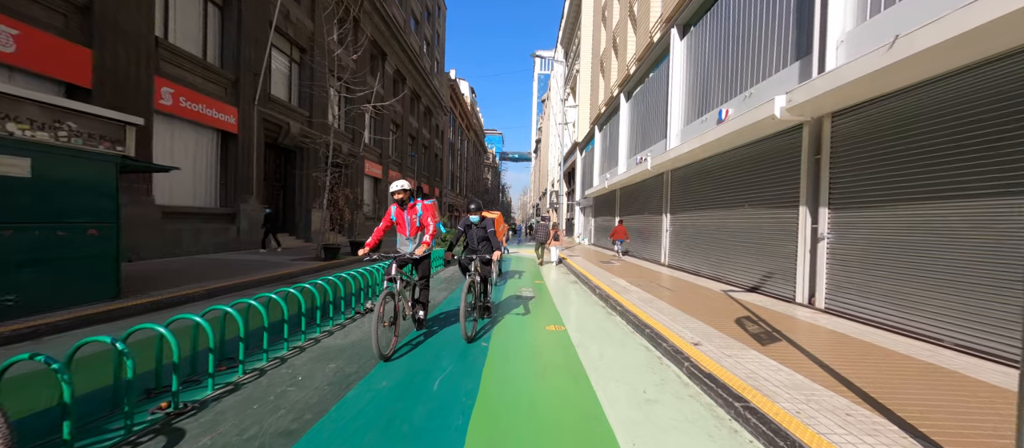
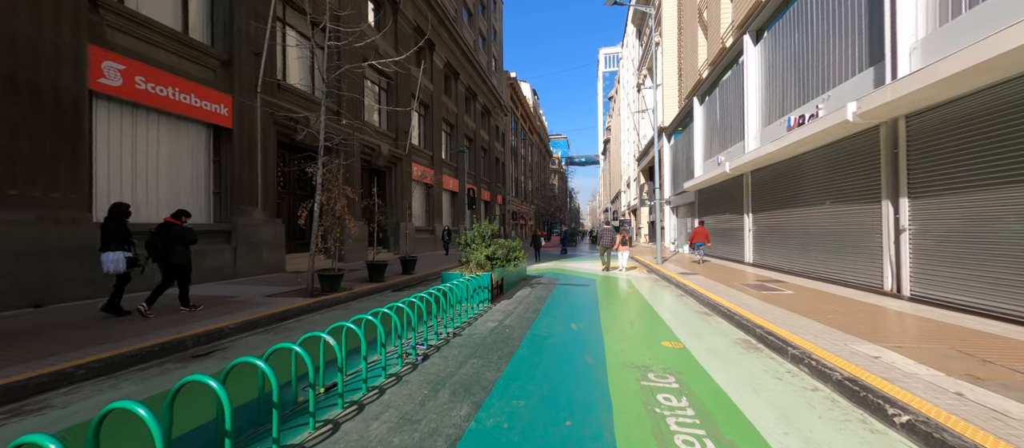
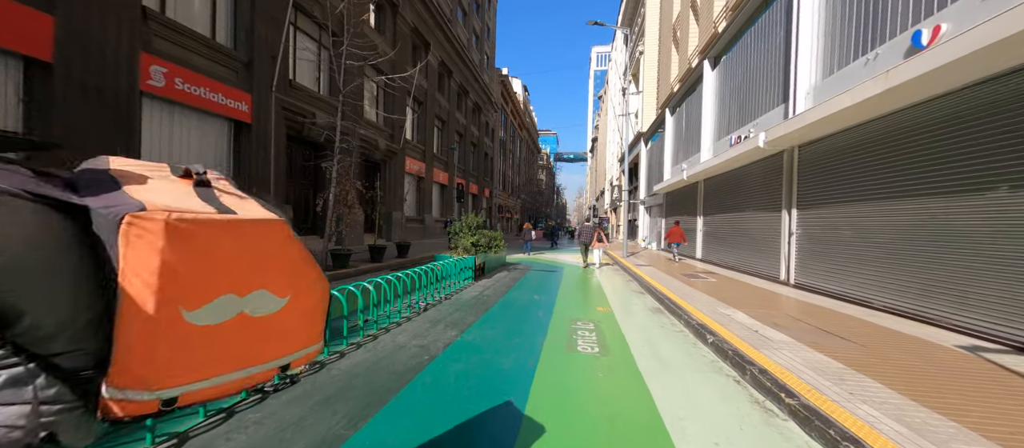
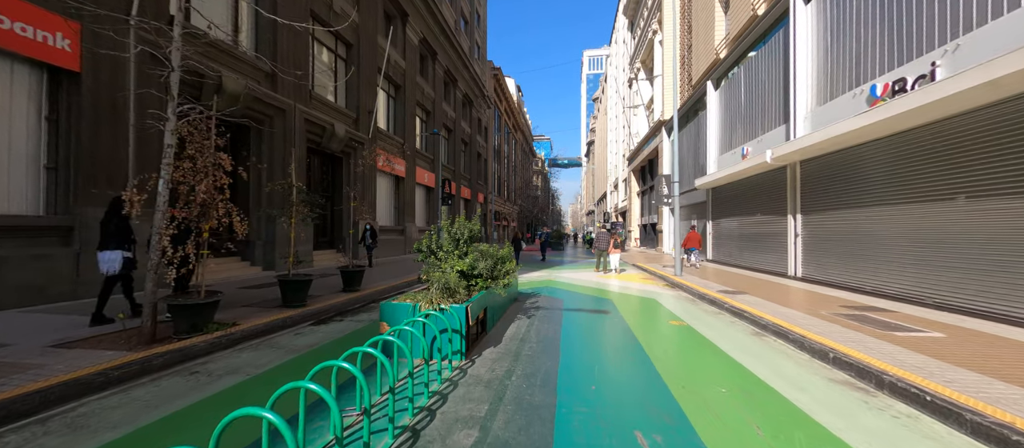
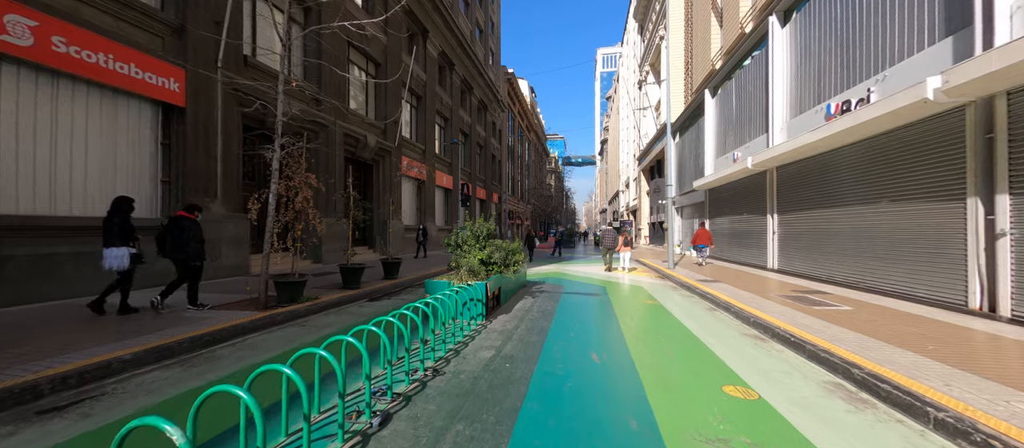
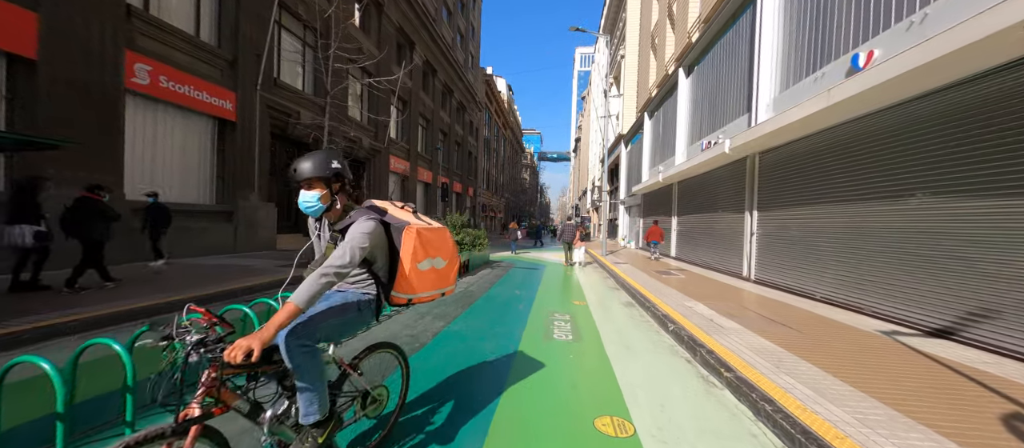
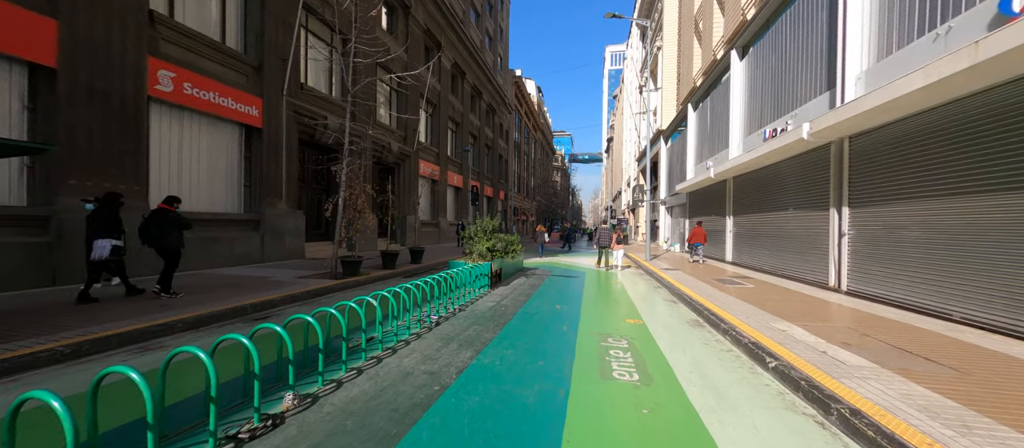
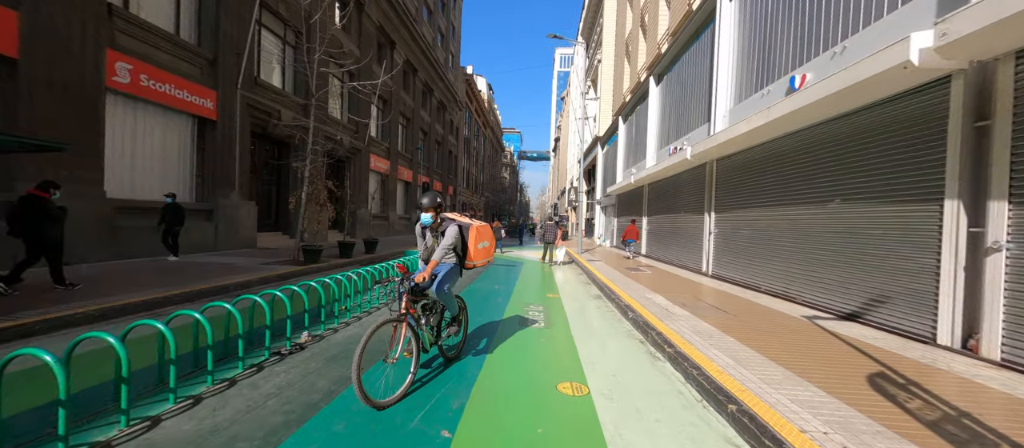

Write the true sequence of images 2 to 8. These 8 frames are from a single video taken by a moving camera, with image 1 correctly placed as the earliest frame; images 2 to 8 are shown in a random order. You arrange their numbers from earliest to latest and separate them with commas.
8, 6, 3, 7, 2, 5, 4
